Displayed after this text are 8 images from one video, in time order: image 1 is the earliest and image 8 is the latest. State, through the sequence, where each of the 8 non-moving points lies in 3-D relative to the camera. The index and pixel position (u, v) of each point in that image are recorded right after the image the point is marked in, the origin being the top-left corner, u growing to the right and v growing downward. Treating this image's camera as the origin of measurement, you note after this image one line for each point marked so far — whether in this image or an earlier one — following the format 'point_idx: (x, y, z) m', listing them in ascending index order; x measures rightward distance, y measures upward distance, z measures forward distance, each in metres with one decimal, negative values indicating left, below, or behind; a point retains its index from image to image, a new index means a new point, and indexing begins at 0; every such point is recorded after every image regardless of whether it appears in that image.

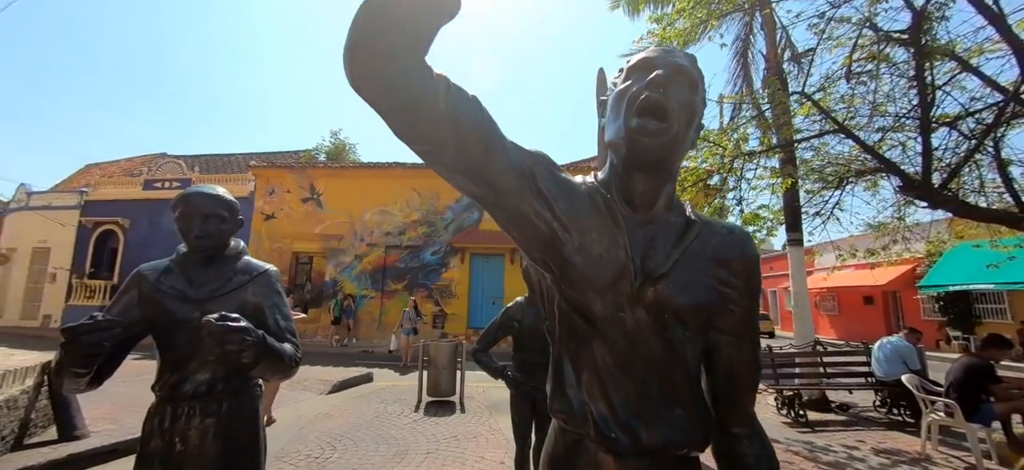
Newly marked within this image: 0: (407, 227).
0: (-4.0, +0.3, +14.8) m
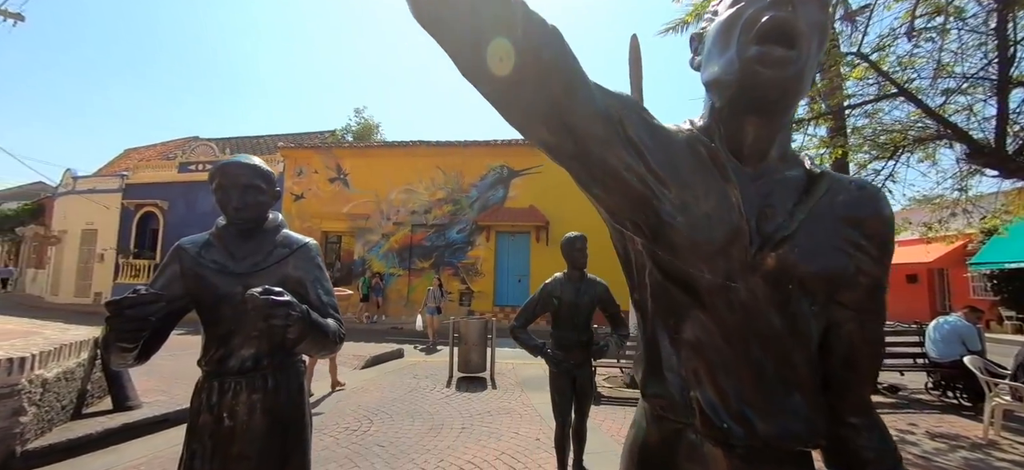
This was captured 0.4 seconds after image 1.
0: (-3.0, +1.1, +14.8) m
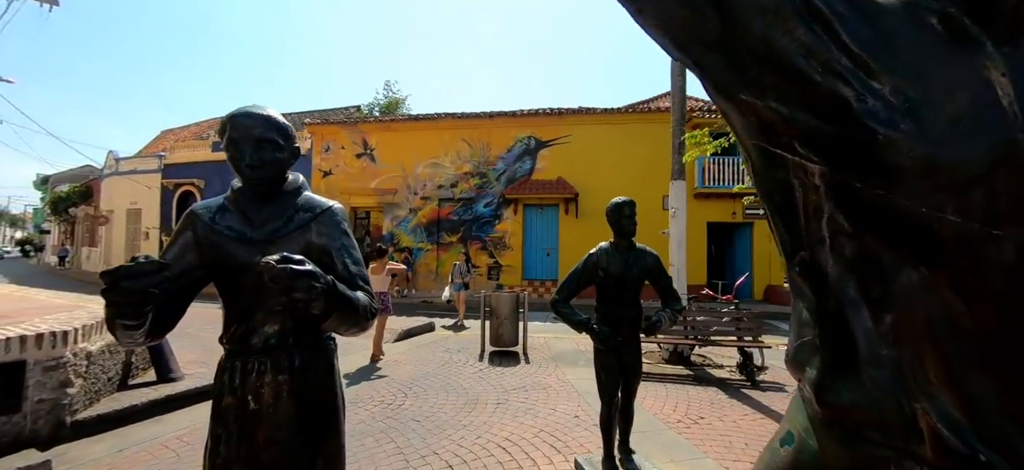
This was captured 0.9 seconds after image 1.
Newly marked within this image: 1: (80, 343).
0: (-2.0, +2.1, +14.6) m
1: (-3.8, -1.0, +3.4) m
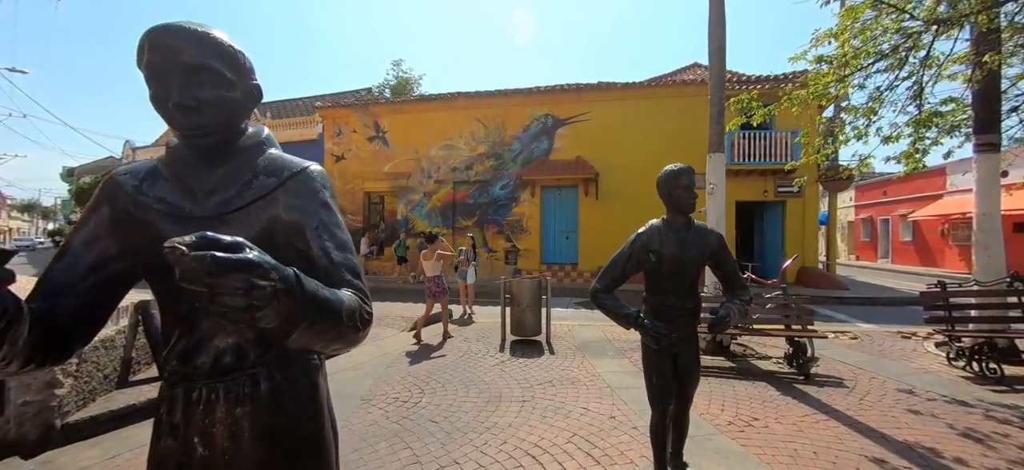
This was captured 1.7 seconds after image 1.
0: (-1.4, +2.7, +14.1) m
1: (-3.6, -0.8, +3.1) m
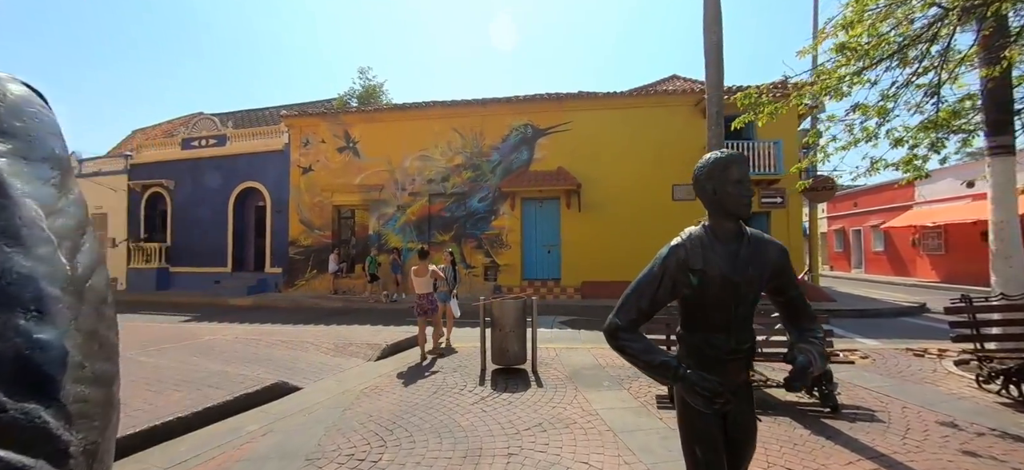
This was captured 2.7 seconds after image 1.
0: (-2.1, +2.2, +13.4) m
1: (-3.7, -1.0, +2.2) m
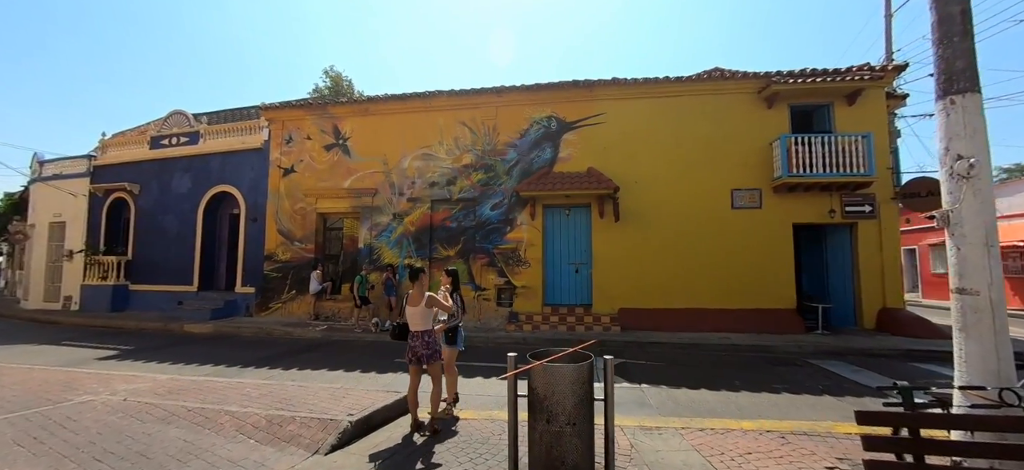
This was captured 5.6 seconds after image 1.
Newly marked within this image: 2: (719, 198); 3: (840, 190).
0: (-1.6, +1.7, +11.1) m
1: (-3.3, -0.8, -0.2) m
2: (+5.5, +1.0, +10.2) m
3: (+8.3, +1.2, +9.9) m
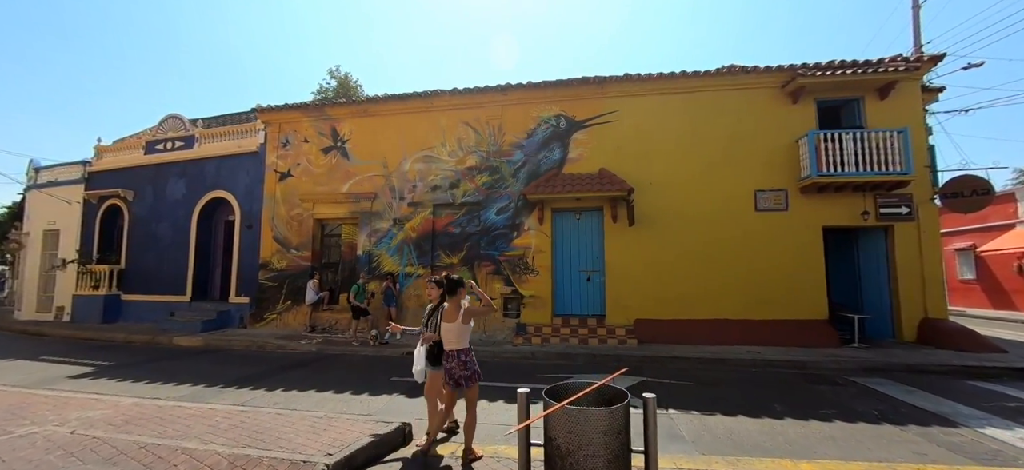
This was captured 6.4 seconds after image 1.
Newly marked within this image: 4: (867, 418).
0: (-1.4, +1.6, +10.5) m
1: (-3.3, -0.8, -0.8) m
2: (+5.6, +0.9, +9.5) m
3: (+8.5, +1.1, +9.1) m
4: (+4.6, -2.3, +5.0) m
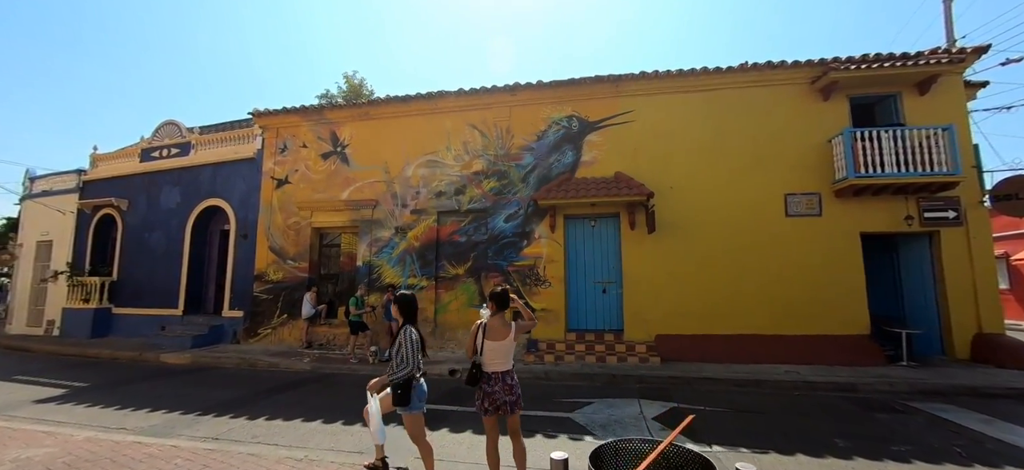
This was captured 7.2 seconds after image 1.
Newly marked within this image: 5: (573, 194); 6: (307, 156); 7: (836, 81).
0: (-1.2, +1.3, +9.9) m
1: (-3.2, -0.7, -1.5) m
2: (+5.8, +0.7, +8.8) m
3: (+8.7, +0.9, +8.4) m
4: (+4.7, -2.4, +4.2) m
5: (+1.4, +0.9, +8.8) m
6: (-5.9, +2.3, +11.1) m
7: (+7.1, +3.4, +8.6) m
